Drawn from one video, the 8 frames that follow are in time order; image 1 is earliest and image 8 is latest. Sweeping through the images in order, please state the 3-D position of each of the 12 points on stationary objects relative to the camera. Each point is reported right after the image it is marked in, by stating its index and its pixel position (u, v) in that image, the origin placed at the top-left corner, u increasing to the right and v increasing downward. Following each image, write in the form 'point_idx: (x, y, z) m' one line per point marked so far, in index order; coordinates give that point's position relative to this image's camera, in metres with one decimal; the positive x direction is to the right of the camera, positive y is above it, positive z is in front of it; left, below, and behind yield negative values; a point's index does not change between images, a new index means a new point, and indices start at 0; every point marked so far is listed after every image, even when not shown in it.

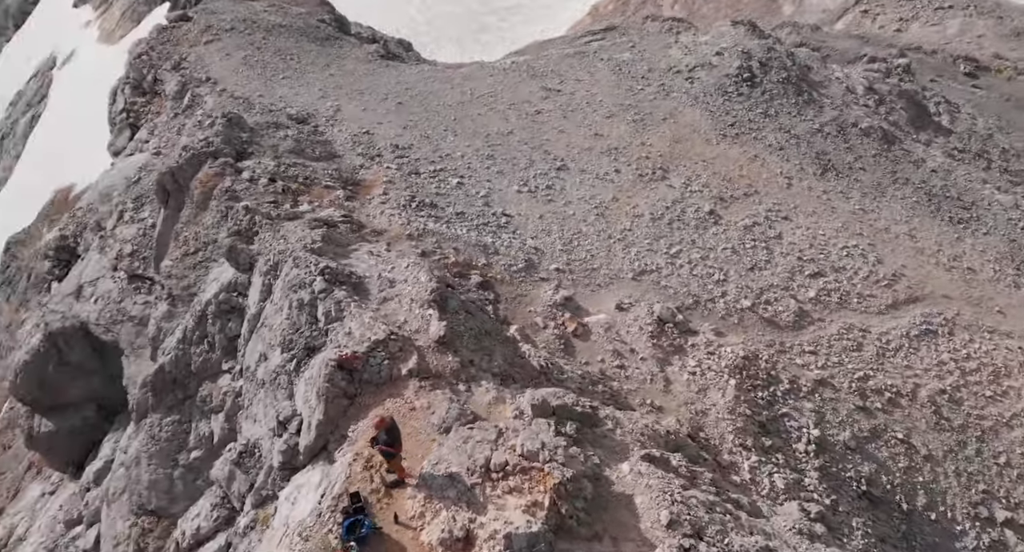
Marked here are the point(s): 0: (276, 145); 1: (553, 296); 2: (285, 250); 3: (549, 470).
0: (-6.7, +3.6, +19.8) m
1: (+0.9, -0.5, +16.7) m
2: (-4.8, +0.3, +14.1) m
3: (+0.4, -2.5, +9.0) m
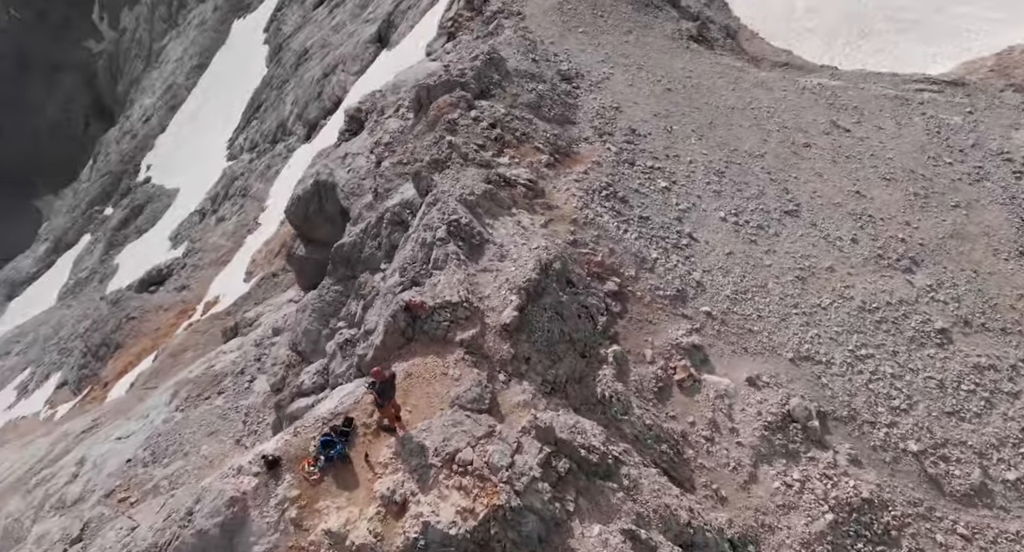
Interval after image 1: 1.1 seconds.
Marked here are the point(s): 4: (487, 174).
0: (+0.2, +5.4, +20.8) m
1: (+3.9, -1.4, +15.9) m
2: (-1.6, +1.8, +15.3) m
3: (-0.2, -2.7, +9.1) m
4: (-0.7, +2.4, +16.8) m
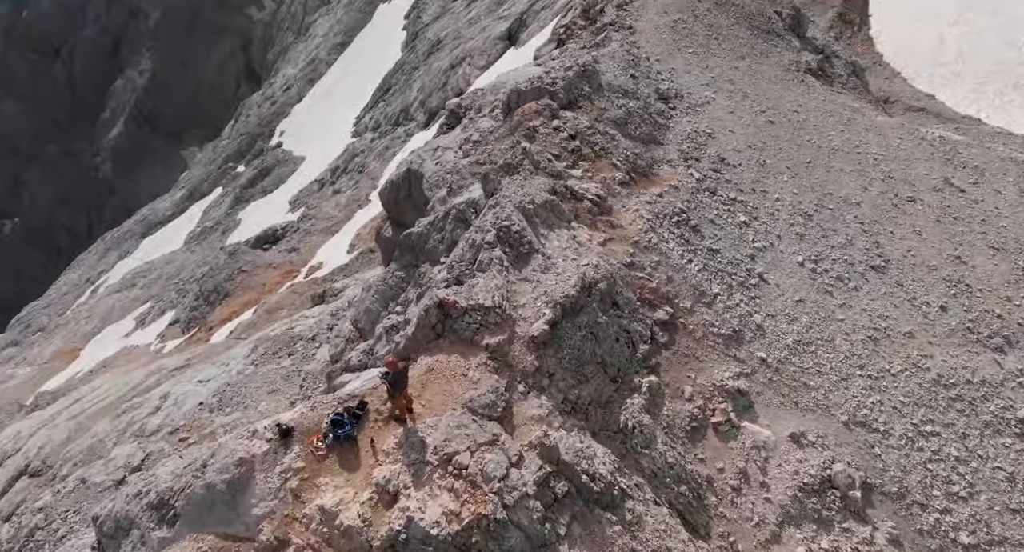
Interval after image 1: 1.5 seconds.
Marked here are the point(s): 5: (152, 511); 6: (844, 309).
0: (+2.8, +4.9, +20.7) m
1: (+4.7, -2.2, +15.3) m
2: (-0.2, +1.7, +15.4) m
3: (-0.3, -2.9, +9.1) m
4: (+0.9, +2.2, +16.8) m
5: (-5.7, -3.8, +11.1) m
6: (+8.6, -0.8, +18.0) m
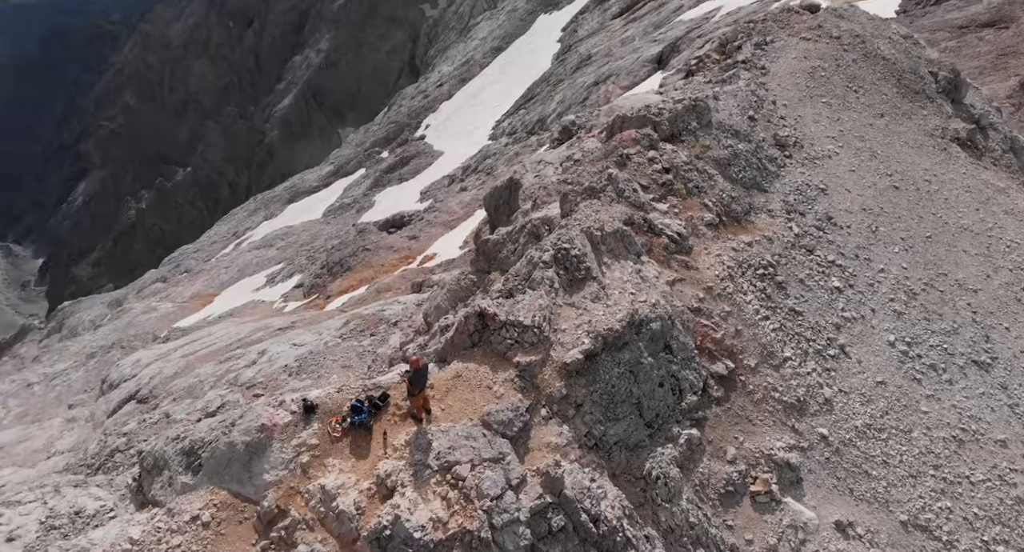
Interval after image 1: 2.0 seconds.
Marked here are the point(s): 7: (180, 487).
0: (+5.7, +3.7, +20.0) m
1: (+5.5, -3.5, +14.4) m
2: (+1.4, +1.2, +15.3) m
3: (-0.4, -3.1, +9.1) m
4: (+2.8, +1.4, +16.5) m
5: (-5.5, -3.1, +11.8) m
6: (+9.9, -2.9, +16.5) m
7: (-5.3, -3.4, +11.3) m
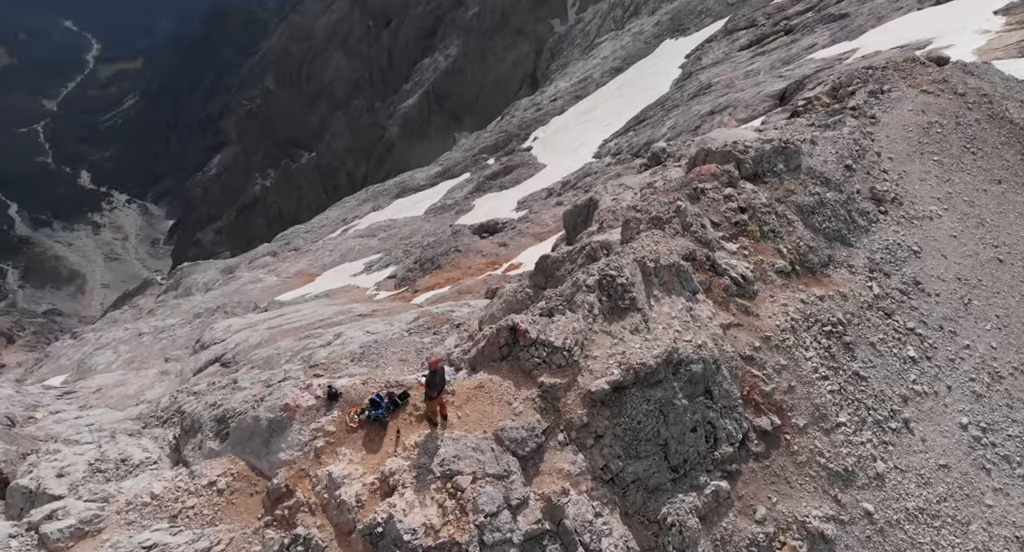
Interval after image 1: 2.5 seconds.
0: (+7.8, +2.3, +19.2) m
1: (+5.9, -4.7, +13.6) m
2: (+2.7, +0.6, +15.0) m
3: (-0.5, -3.2, +9.0) m
4: (+4.2, +0.6, +16.1) m
5: (-5.2, -2.6, +12.3) m
6: (+10.5, -4.7, +15.2) m
7: (-5.1, -2.9, +11.8) m
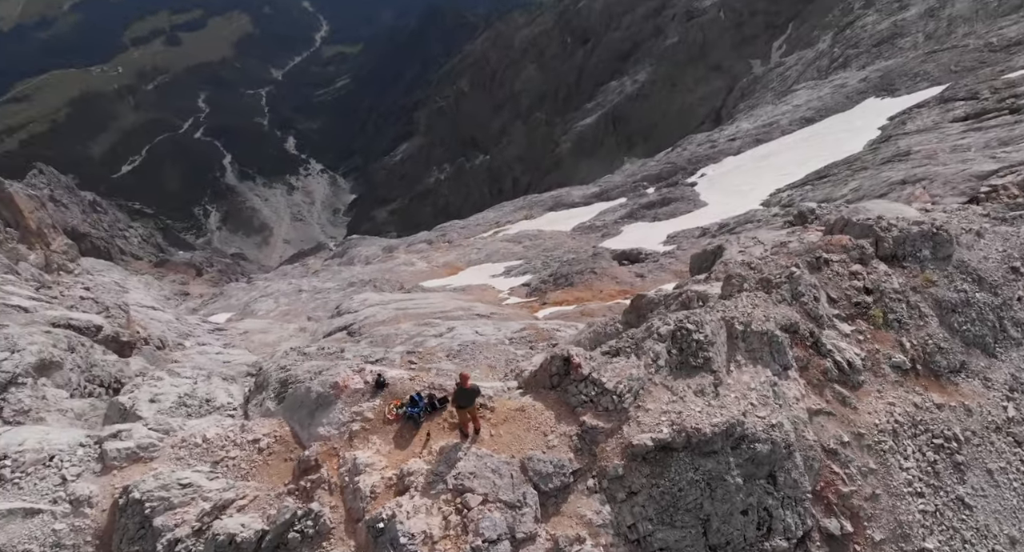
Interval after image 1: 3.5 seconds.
0: (+10.4, -0.2, +17.3) m
1: (+6.1, -6.3, +12.1) m
2: (+4.4, -0.6, +14.1) m
3: (-0.5, -3.4, +8.8) m
4: (+6.1, -1.0, +14.9) m
5: (-4.3, -2.0, +13.0) m
6: (+10.9, -7.4, +12.7) m
7: (-4.4, -2.4, +12.4) m
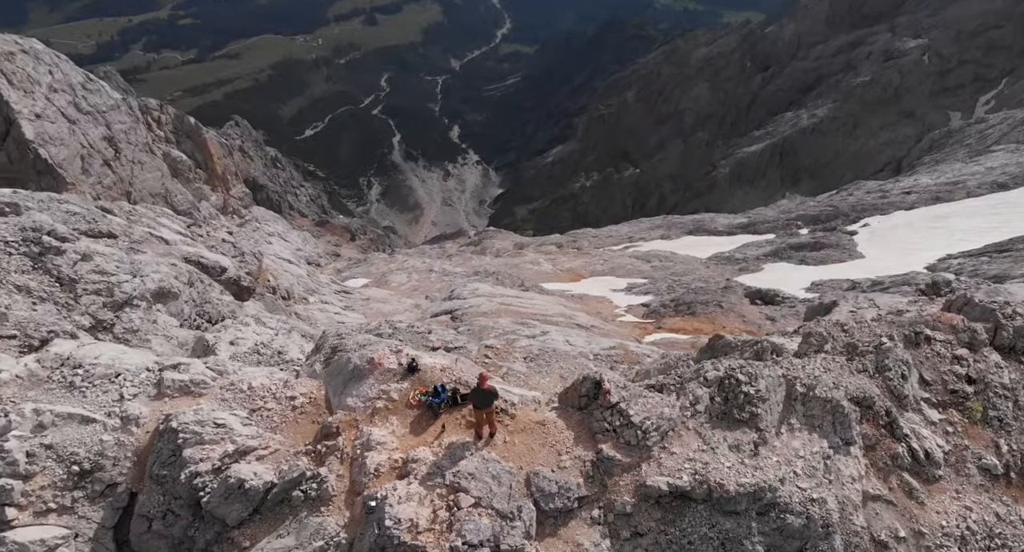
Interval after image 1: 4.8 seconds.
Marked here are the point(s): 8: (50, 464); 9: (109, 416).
0: (+11.8, -2.5, +15.3) m
1: (+5.7, -7.6, +10.9) m
2: (+5.4, -1.7, +13.2) m
3: (-0.8, -3.4, +8.8) m
4: (+7.0, -2.4, +13.7) m
5: (-3.5, -1.5, +13.5) m
6: (+10.2, -9.5, +10.8) m
7: (-3.7, -1.8, +13.0) m
8: (-7.0, -2.8, +10.6) m
9: (-6.6, -2.3, +11.5) m
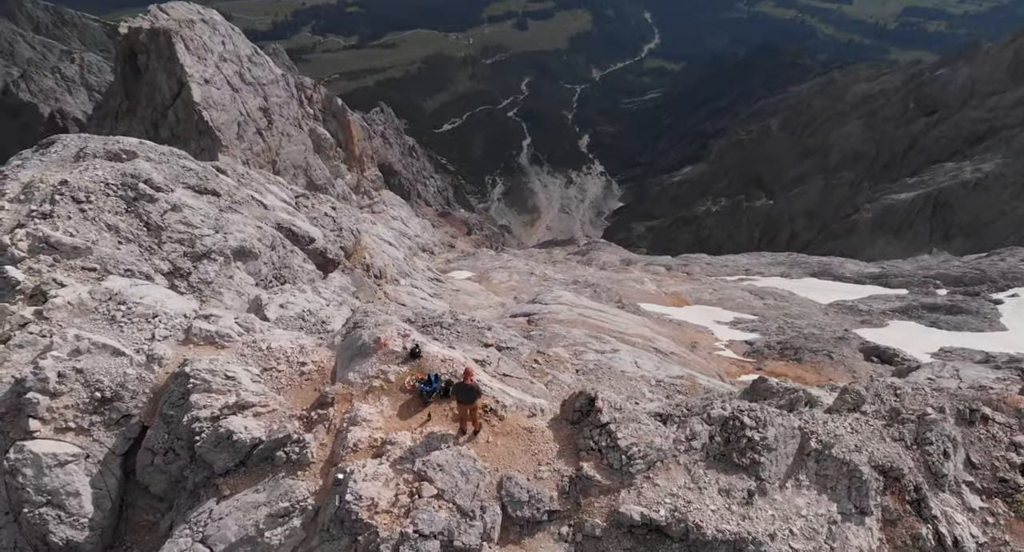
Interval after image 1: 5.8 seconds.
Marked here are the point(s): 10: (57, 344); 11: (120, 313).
0: (+12.0, -4.3, +13.7) m
1: (+4.6, -8.4, +10.1) m
2: (+5.5, -2.6, +12.5) m
3: (-1.4, -3.3, +8.9) m
4: (+7.1, -3.5, +12.7) m
5: (-3.1, -1.0, +14.0) m
6: (+8.7, -11.0, +9.4) m
7: (-3.5, -1.3, +13.4) m
8: (-7.1, -1.8, +11.5) m
9: (-6.5, -1.3, +12.3) m
10: (-7.8, -1.2, +12.0) m
11: (-7.2, -0.7, +13.0) m
